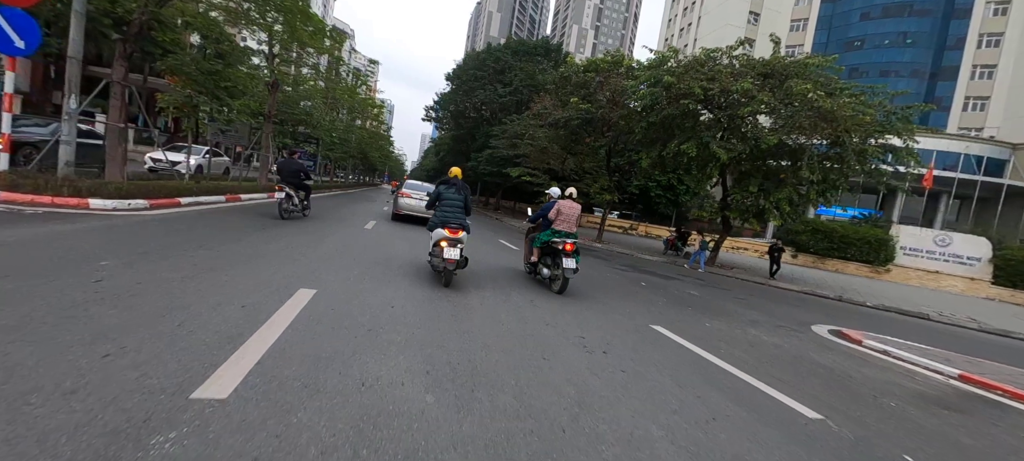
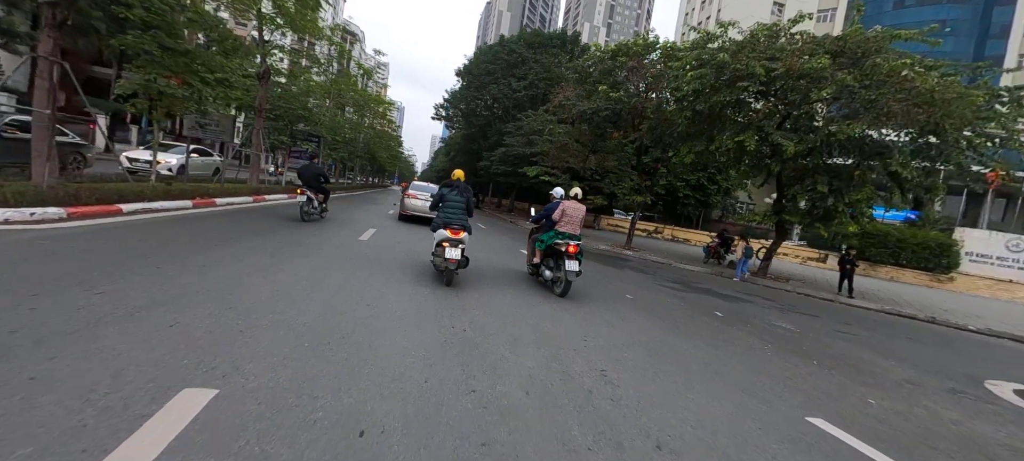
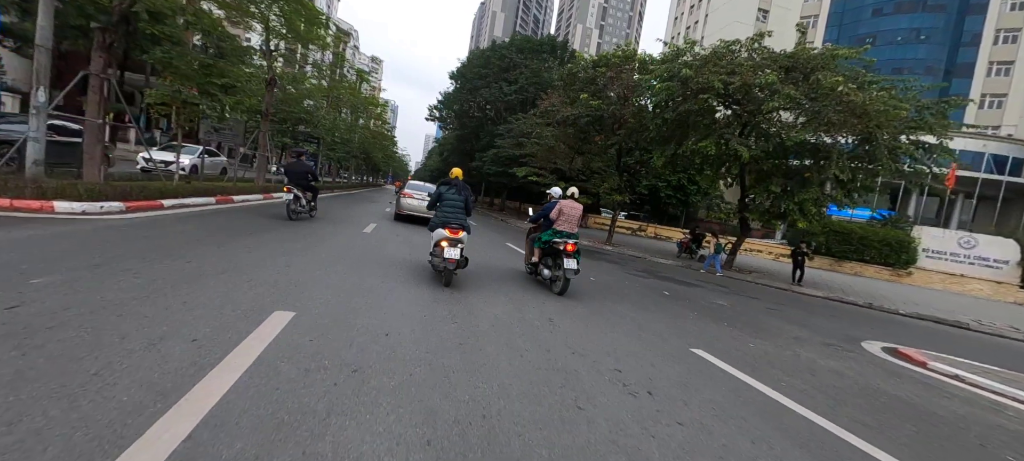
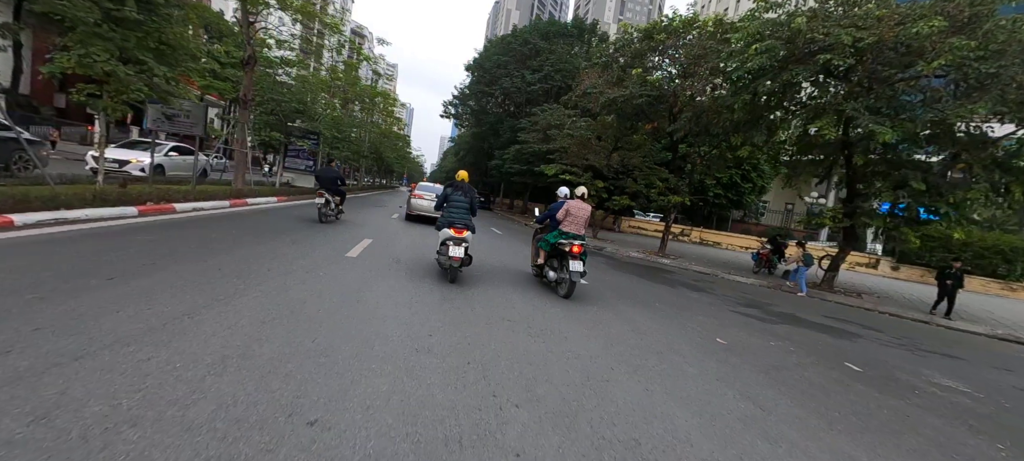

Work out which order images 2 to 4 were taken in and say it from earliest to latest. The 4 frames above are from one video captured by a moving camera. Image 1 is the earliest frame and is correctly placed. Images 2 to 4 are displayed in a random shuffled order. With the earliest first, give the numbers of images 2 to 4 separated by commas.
3, 2, 4
